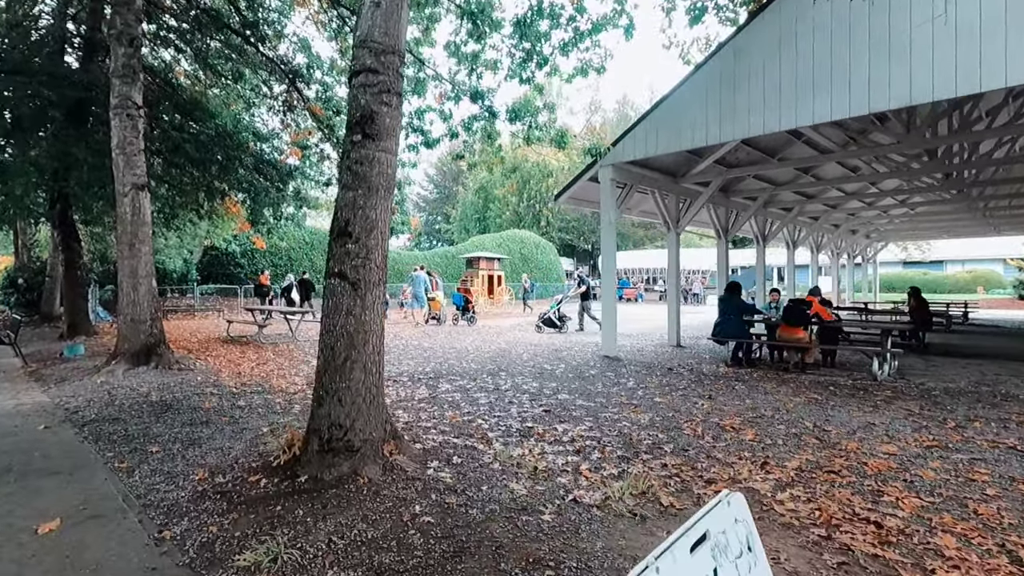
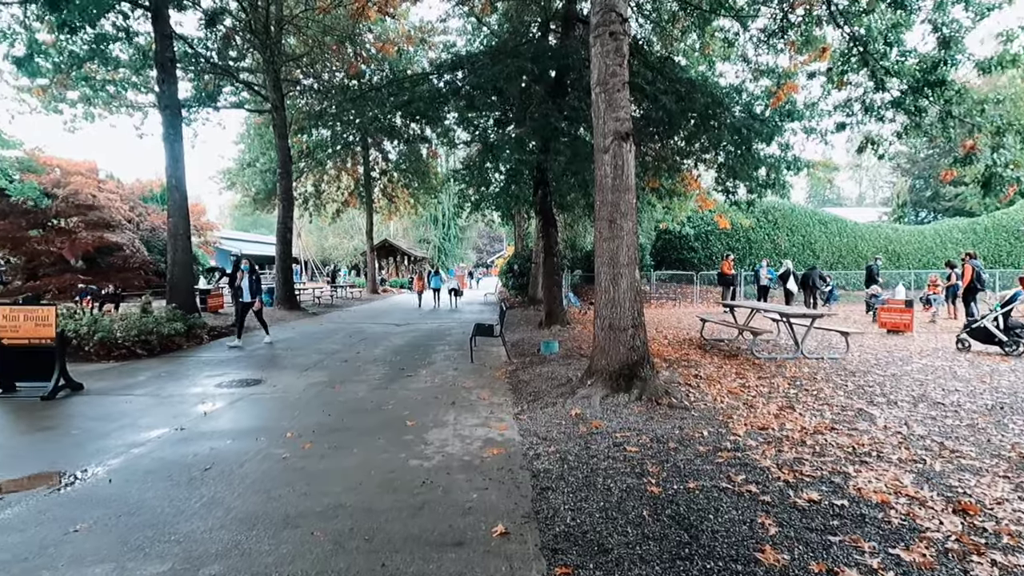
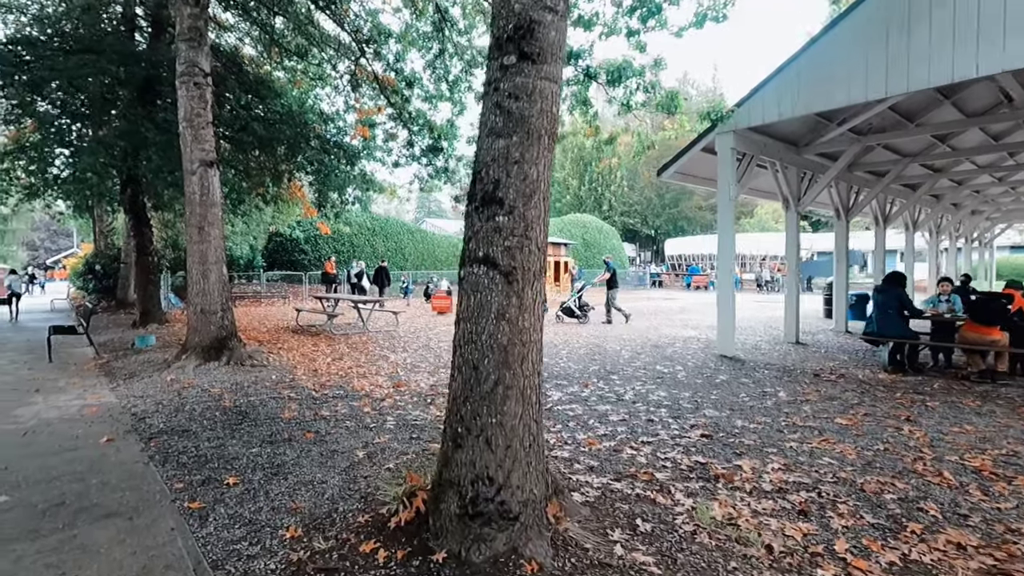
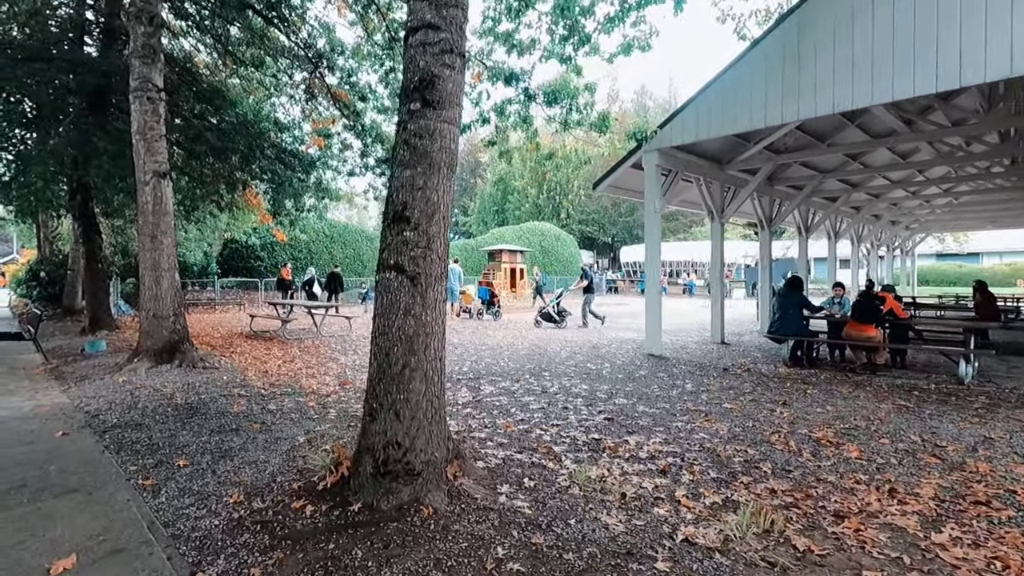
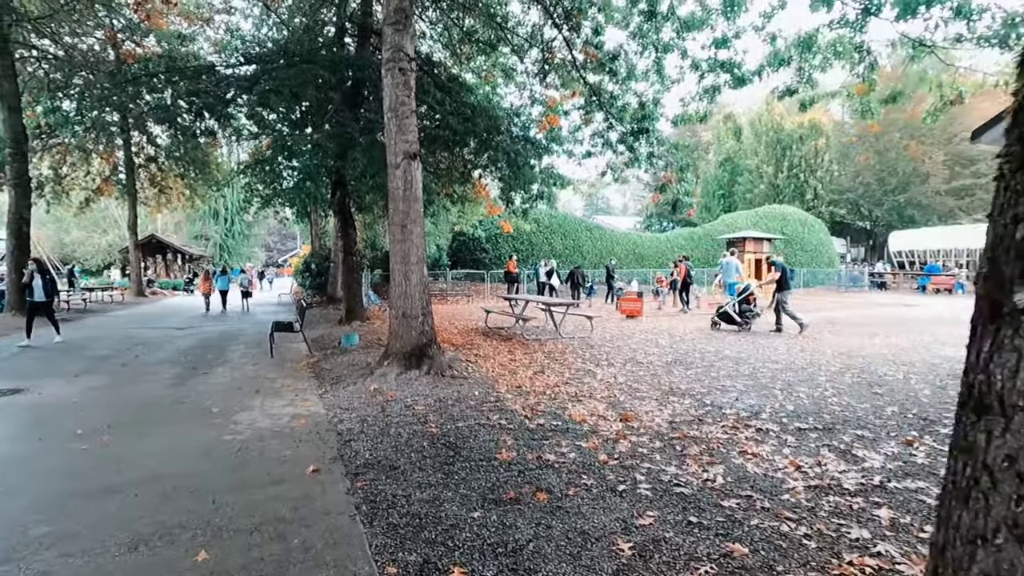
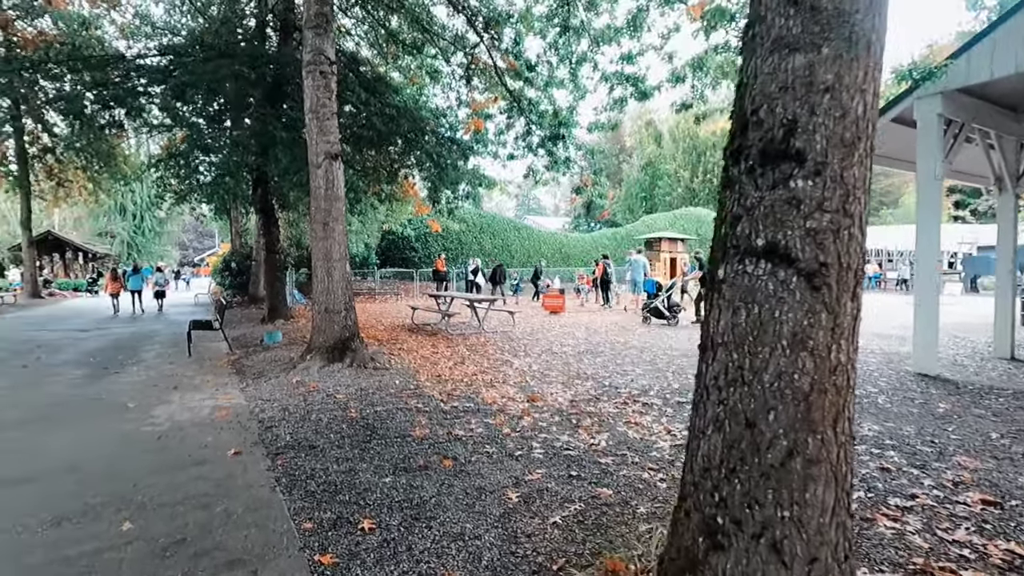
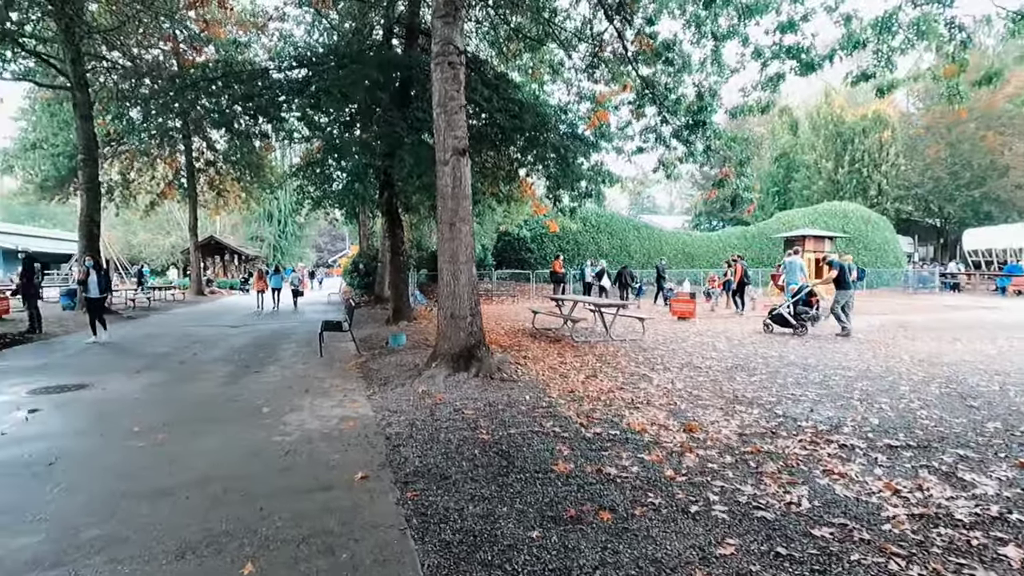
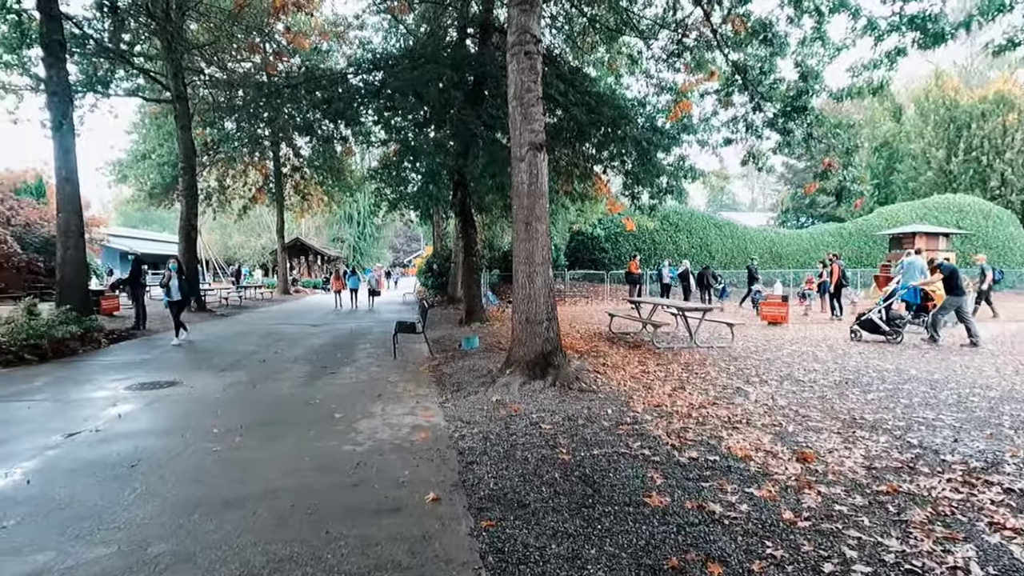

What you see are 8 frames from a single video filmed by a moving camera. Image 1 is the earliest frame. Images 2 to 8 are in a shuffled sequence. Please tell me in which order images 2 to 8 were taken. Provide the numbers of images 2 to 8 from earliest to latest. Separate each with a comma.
4, 3, 6, 5, 7, 8, 2
